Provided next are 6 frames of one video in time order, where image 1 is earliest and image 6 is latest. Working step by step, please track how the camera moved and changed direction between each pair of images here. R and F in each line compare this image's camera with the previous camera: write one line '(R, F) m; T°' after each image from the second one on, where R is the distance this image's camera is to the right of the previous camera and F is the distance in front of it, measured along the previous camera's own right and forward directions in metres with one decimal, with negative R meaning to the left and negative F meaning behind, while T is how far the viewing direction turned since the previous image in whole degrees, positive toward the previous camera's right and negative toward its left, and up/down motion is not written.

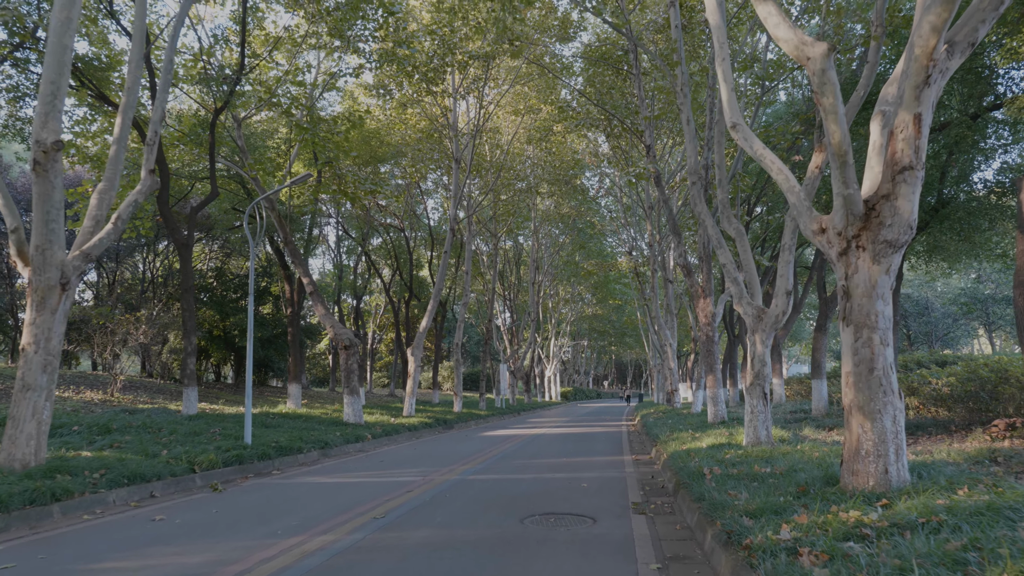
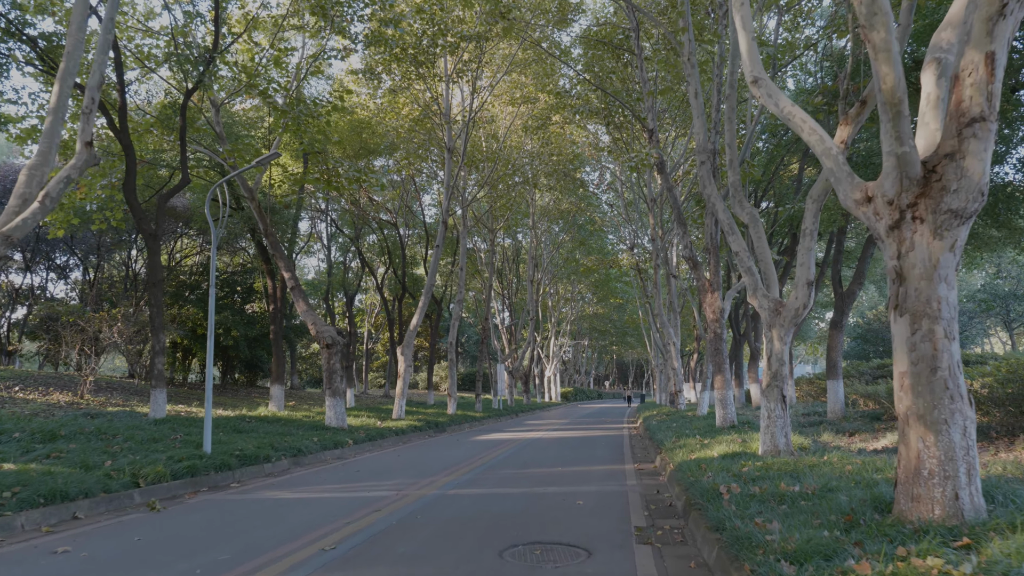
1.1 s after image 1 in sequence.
(+0.2, +1.0) m; 0°
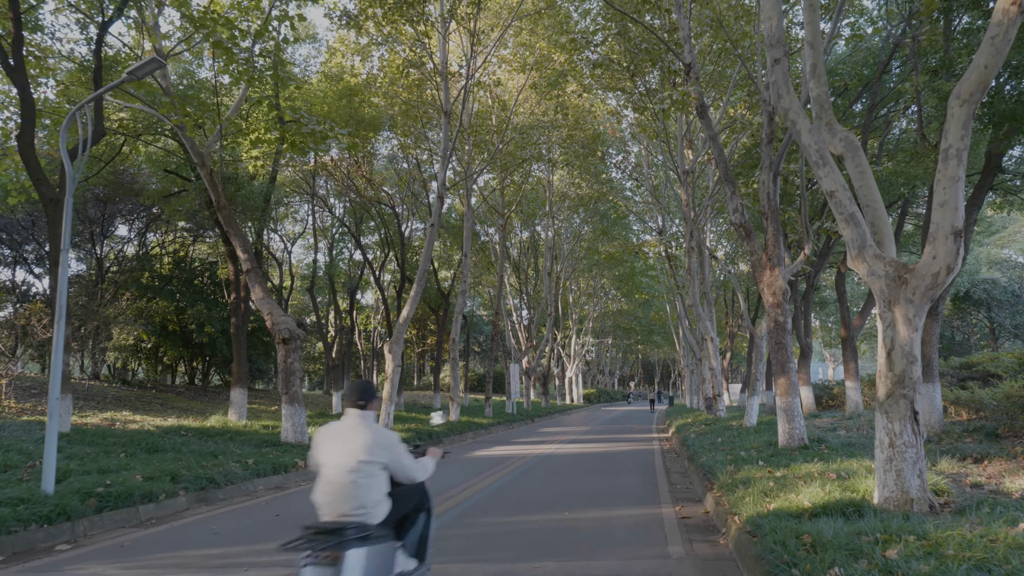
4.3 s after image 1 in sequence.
(+0.4, +2.9) m; -2°
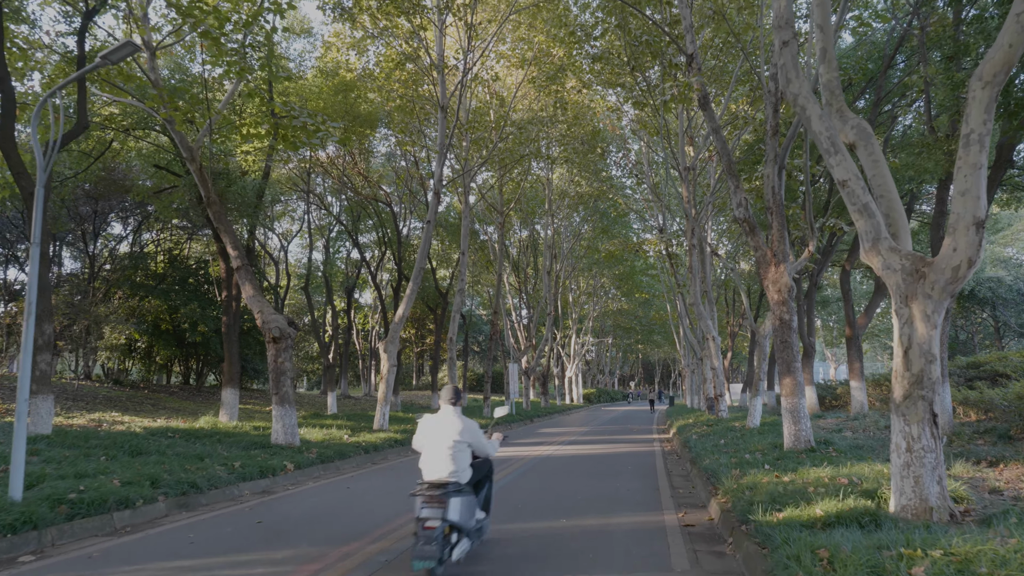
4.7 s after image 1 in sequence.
(+0.1, +0.3) m; 0°
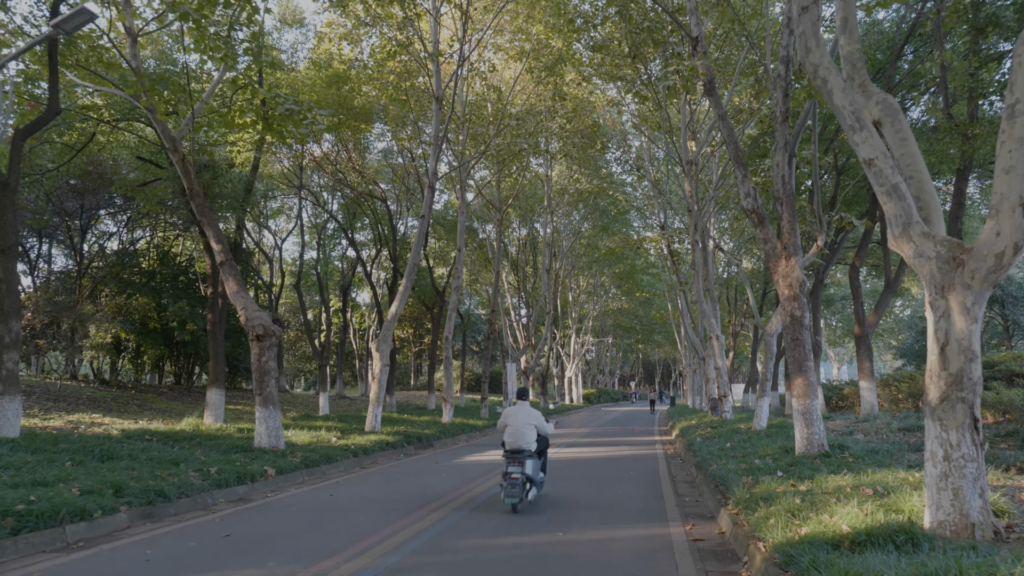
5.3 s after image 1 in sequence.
(+0.1, +0.5) m; 0°
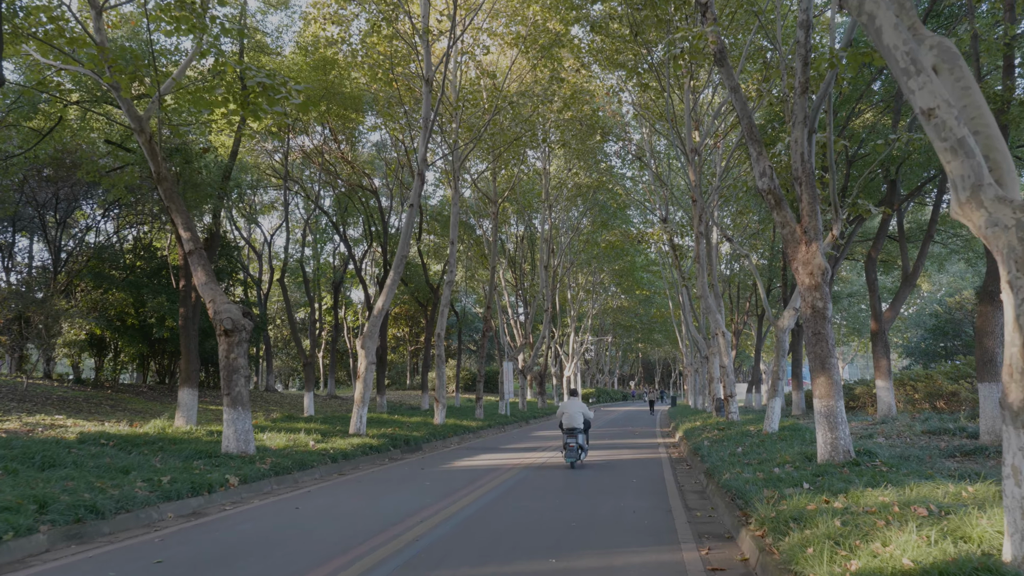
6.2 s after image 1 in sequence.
(+0.1, +0.9) m; 0°
